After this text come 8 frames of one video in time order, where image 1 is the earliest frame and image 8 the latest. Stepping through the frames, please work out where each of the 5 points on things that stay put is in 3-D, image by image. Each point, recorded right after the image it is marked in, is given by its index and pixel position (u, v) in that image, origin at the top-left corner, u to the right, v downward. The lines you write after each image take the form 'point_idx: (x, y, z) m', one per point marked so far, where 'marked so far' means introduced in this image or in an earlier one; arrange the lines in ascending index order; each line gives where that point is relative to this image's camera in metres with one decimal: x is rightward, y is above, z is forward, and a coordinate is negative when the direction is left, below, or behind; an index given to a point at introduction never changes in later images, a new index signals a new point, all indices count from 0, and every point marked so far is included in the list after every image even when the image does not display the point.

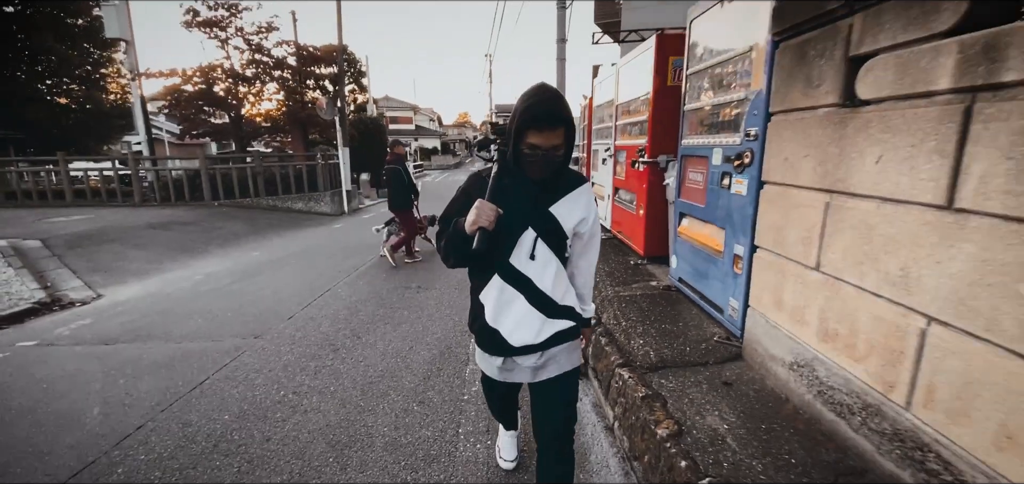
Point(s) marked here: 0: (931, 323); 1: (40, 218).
0: (+1.3, -0.2, +1.3) m
1: (-9.4, +0.5, +9.0) m
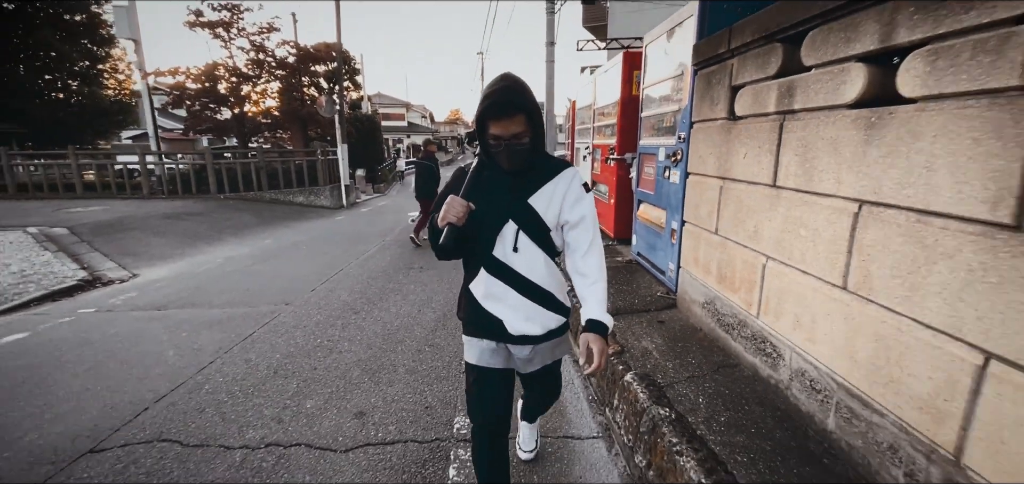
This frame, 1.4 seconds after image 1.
0: (+1.2, -0.1, +2.1) m
1: (-9.6, +0.7, +9.6) m
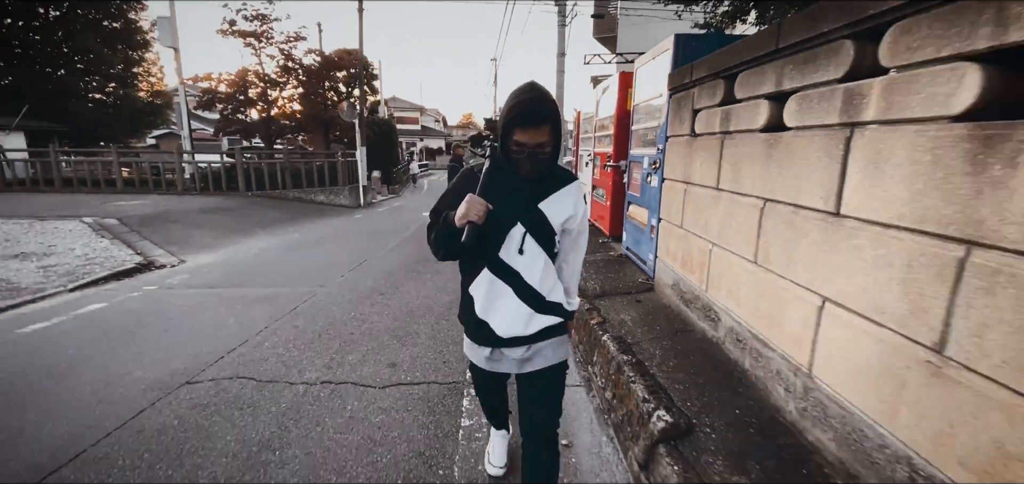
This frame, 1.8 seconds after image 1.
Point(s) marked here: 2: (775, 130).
0: (+1.2, 0.0, +2.7) m
1: (-9.4, +0.9, +10.5) m
2: (+1.3, +0.6, +2.2) m
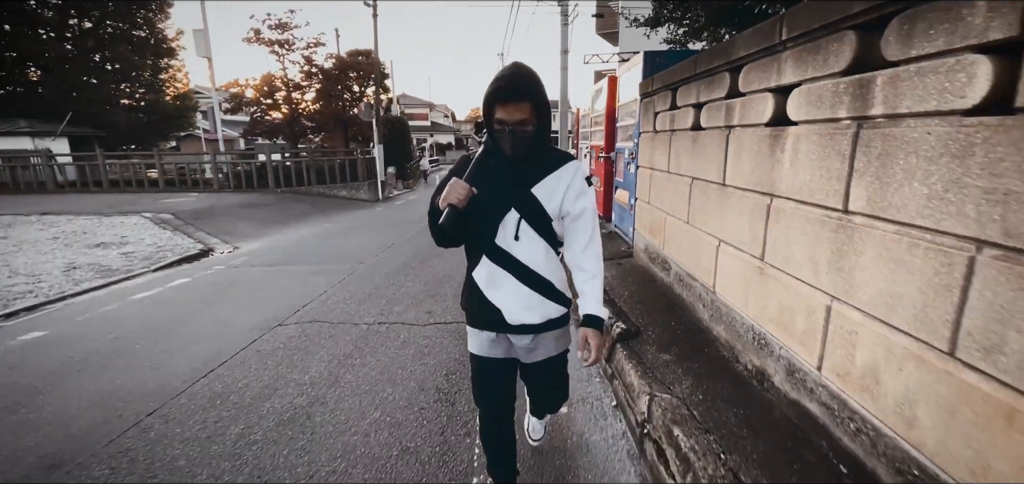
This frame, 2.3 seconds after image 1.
0: (+1.3, +0.2, +3.7) m
1: (-9.2, +1.1, +11.7) m
2: (+1.3, +0.8, +3.2) m
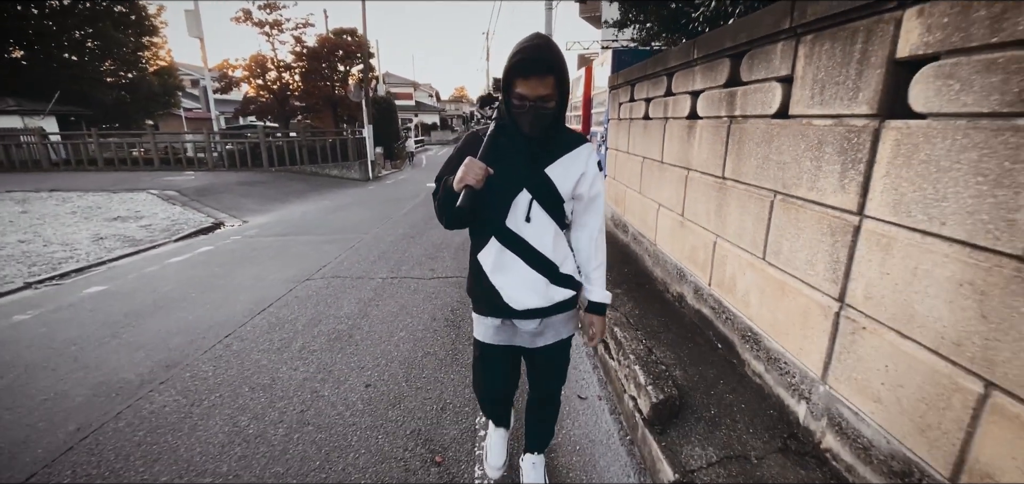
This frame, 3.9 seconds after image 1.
0: (+1.2, +0.6, +4.6) m
1: (-9.6, +1.7, +12.2) m
2: (+1.3, +1.1, +4.1) m
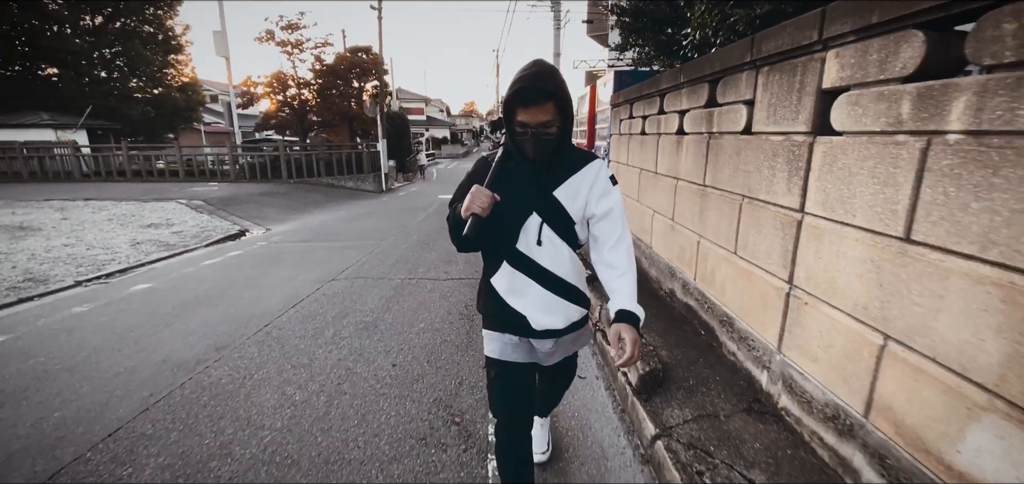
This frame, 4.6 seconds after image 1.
0: (+1.3, +0.5, +5.0) m
1: (-9.3, +1.5, +12.8) m
2: (+1.3, +1.1, +4.5) m
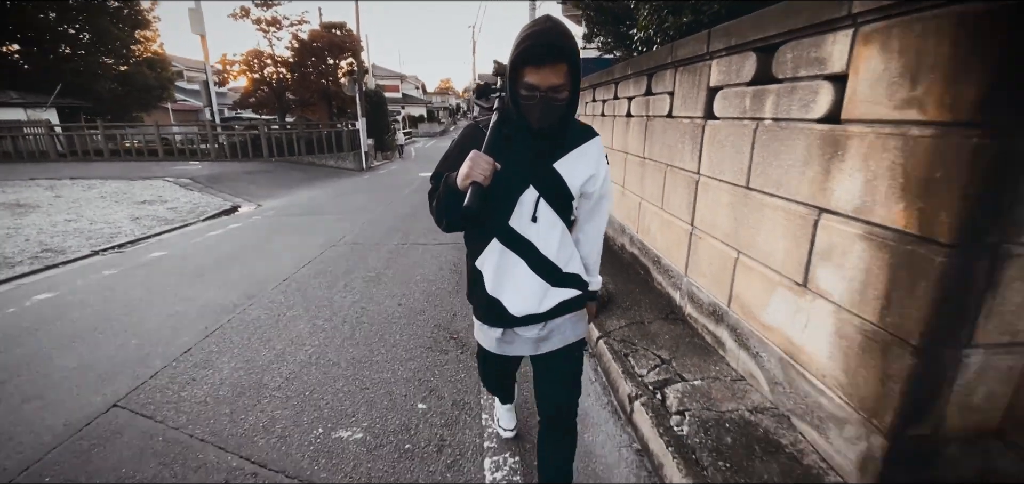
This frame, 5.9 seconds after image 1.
0: (+1.0, +1.0, +5.8) m
1: (-10.0, +2.2, +13.0) m
2: (+1.1, +1.5, +5.3) m
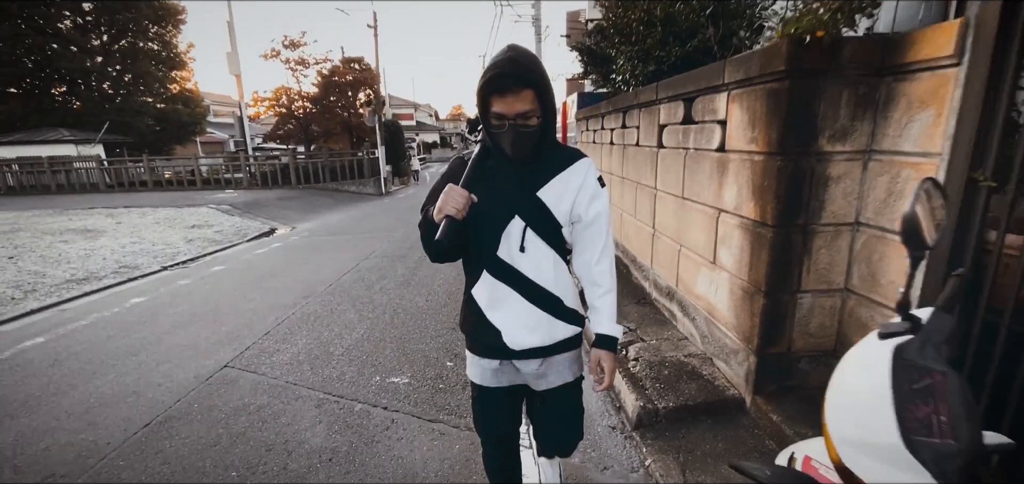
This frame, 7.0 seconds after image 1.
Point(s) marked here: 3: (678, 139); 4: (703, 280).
0: (+1.1, +0.8, +6.8) m
1: (-9.7, +1.5, +14.3) m
2: (+1.2, +1.4, +6.2) m
3: (+1.2, +0.8, +3.3) m
4: (+1.3, -0.3, +3.0) m
